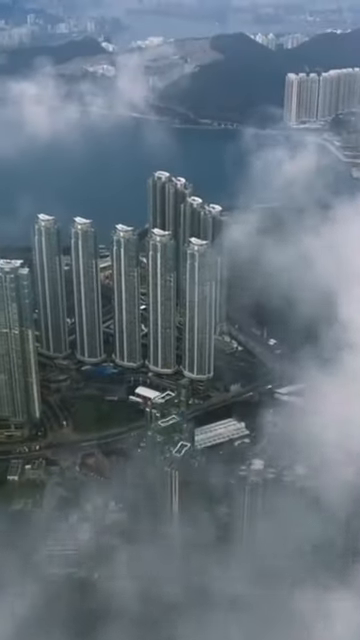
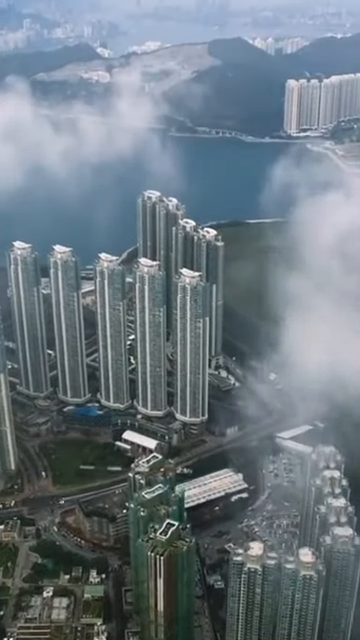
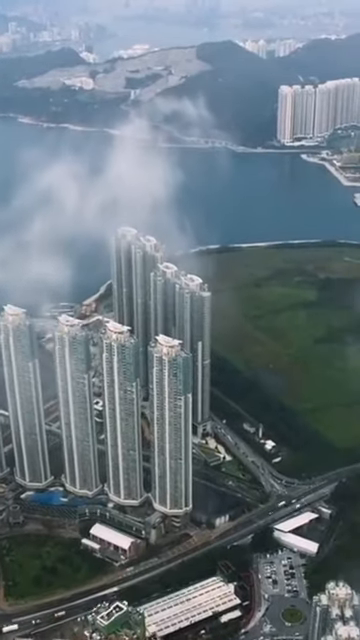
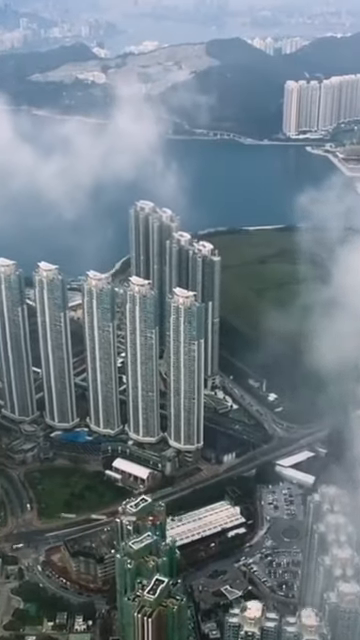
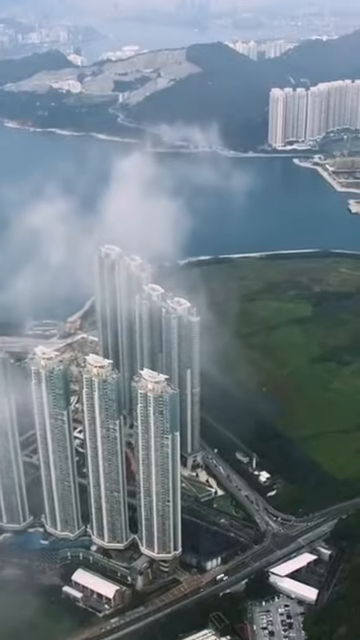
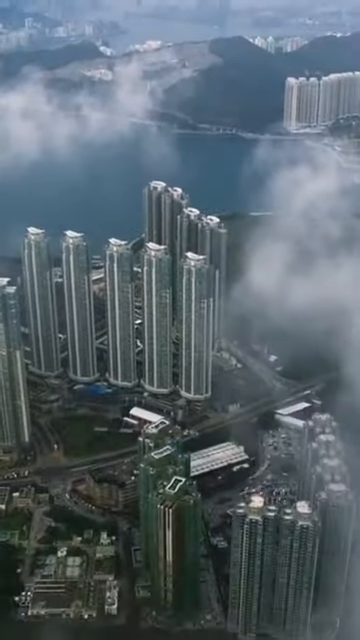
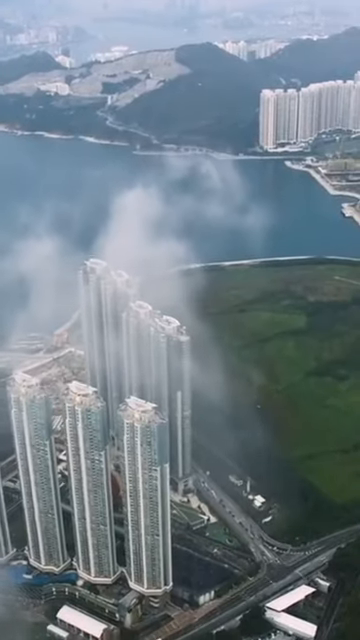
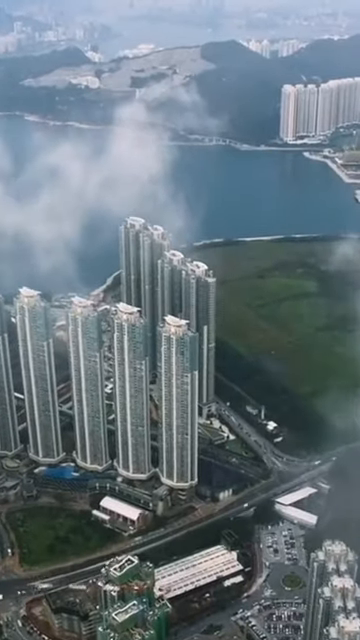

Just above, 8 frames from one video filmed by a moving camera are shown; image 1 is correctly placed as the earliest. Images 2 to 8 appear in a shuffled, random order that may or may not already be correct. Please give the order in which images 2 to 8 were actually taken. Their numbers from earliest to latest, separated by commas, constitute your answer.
6, 2, 4, 8, 3, 5, 7
